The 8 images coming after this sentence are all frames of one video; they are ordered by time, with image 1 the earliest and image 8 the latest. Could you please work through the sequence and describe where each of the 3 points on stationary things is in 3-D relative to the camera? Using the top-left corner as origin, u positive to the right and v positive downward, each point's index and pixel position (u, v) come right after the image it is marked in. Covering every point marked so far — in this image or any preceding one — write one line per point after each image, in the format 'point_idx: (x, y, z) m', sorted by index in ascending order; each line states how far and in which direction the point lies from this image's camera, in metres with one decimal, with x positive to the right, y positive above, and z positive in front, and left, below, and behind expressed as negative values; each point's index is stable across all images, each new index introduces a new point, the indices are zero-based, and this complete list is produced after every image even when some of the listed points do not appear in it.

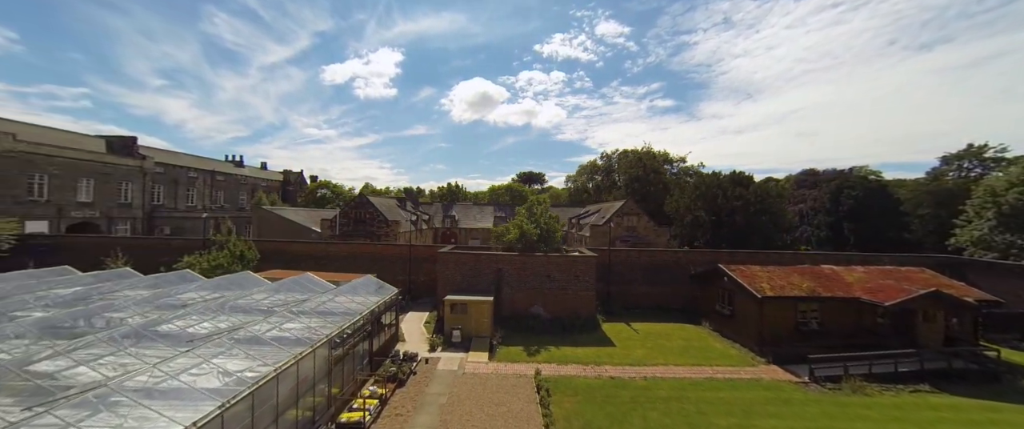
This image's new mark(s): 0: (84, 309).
0: (-14.4, -3.0, +12.0) m
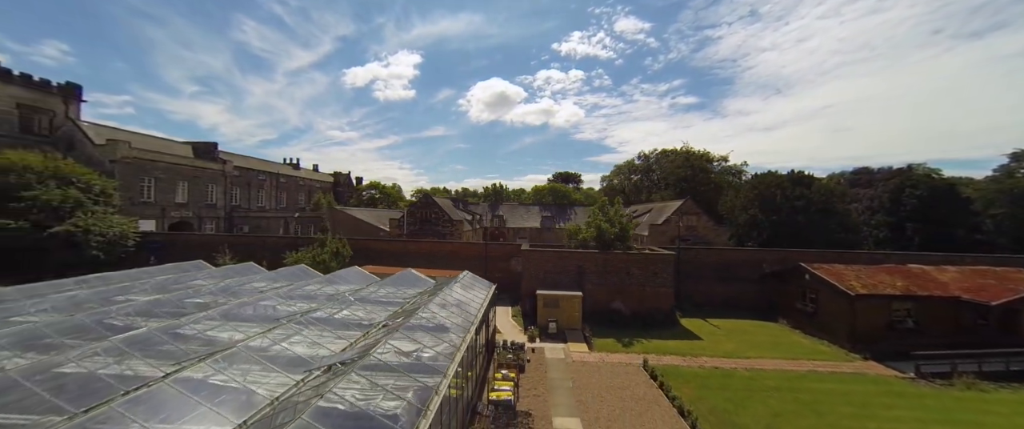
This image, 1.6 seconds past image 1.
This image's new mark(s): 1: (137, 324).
0: (-10.4, -3.0, +13.9) m
1: (-10.2, -2.8, +10.0) m
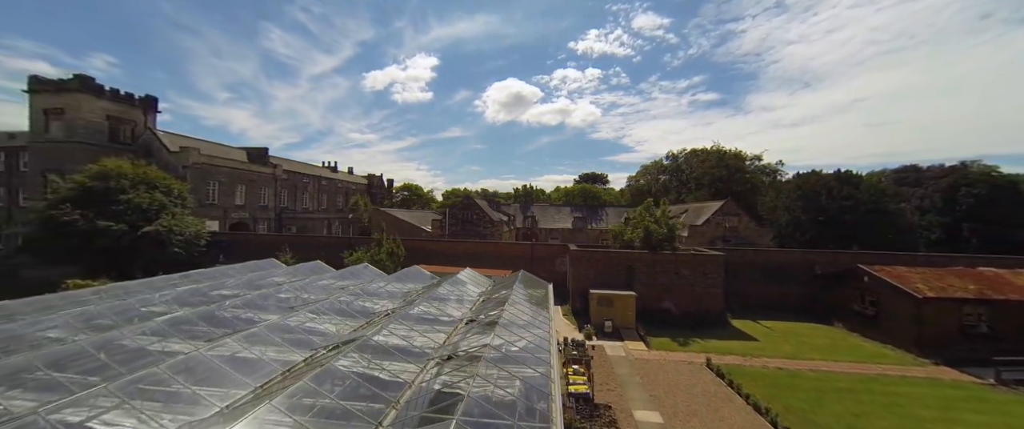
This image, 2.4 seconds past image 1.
0: (-7.9, -3.1, +15.0) m
1: (-7.9, -2.9, +11.1) m
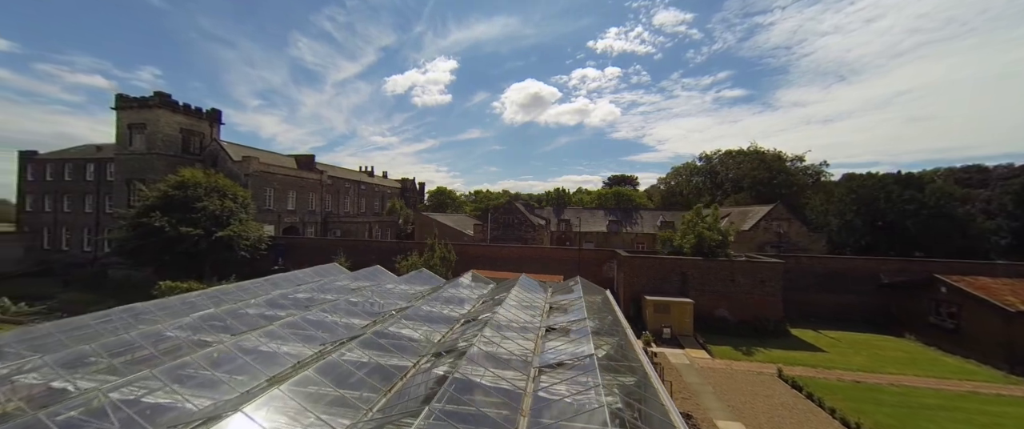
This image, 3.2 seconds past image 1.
0: (-5.3, -3.4, +15.7) m
1: (-5.5, -3.2, +11.8) m
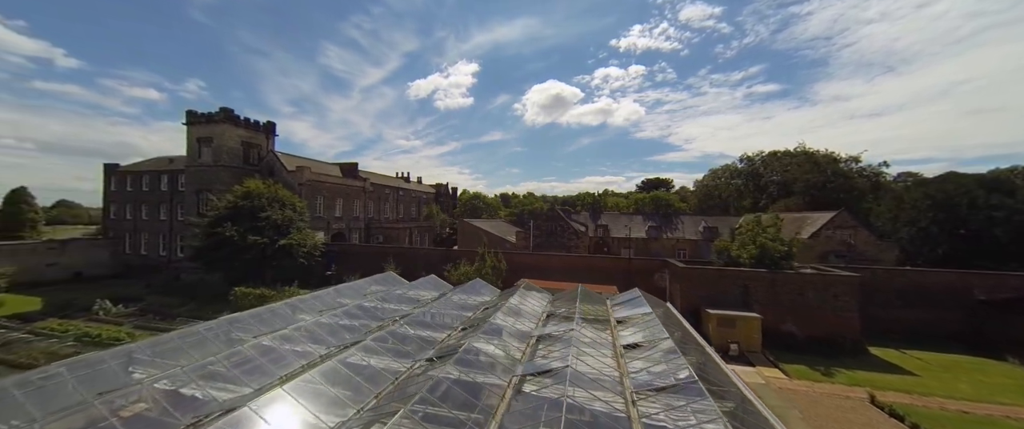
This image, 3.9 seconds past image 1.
0: (-2.7, -3.9, +15.9) m
1: (-3.2, -3.7, +12.0) m
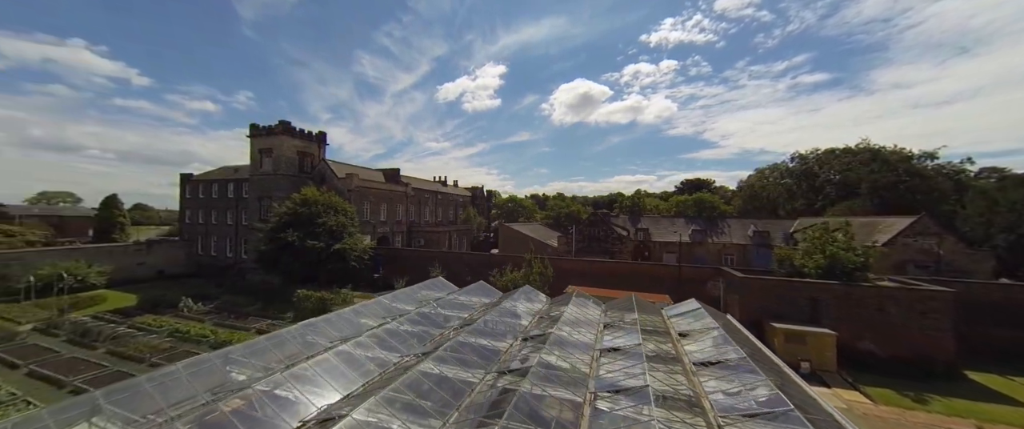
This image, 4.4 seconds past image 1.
0: (-0.4, -4.2, +15.9) m
1: (-1.2, -4.0, +12.1) m
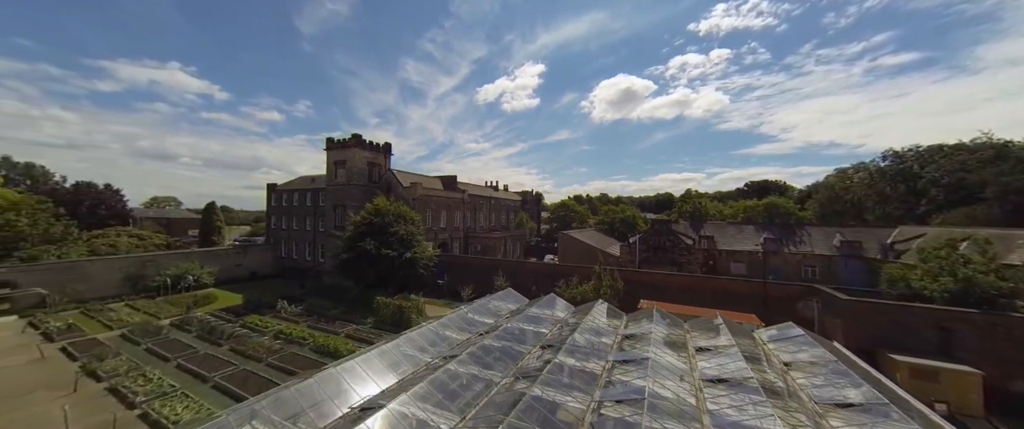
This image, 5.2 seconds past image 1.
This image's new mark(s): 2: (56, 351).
0: (+3.0, -4.8, +15.5) m
1: (+1.6, -4.5, +11.9) m
2: (-20.7, -6.2, +16.8) m
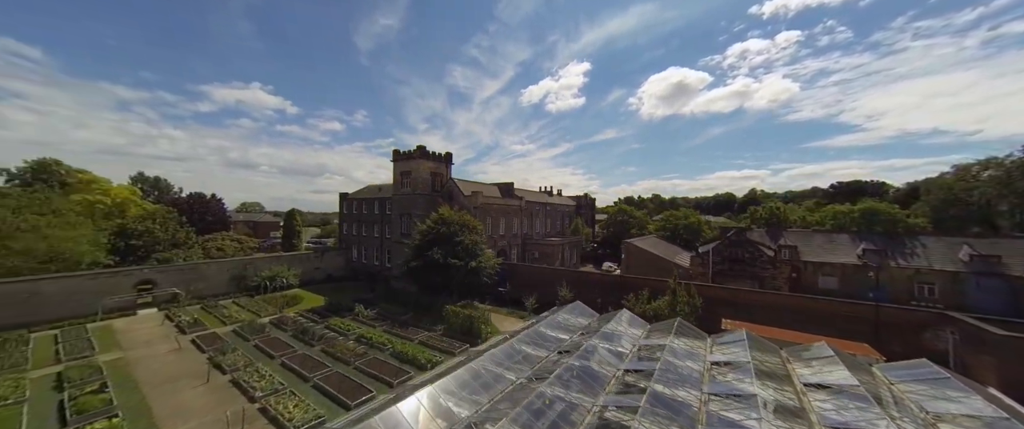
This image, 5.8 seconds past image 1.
0: (+6.0, -5.3, +14.3) m
1: (+4.1, -5.0, +10.9) m
2: (-17.2, -6.7, +19.1) m
